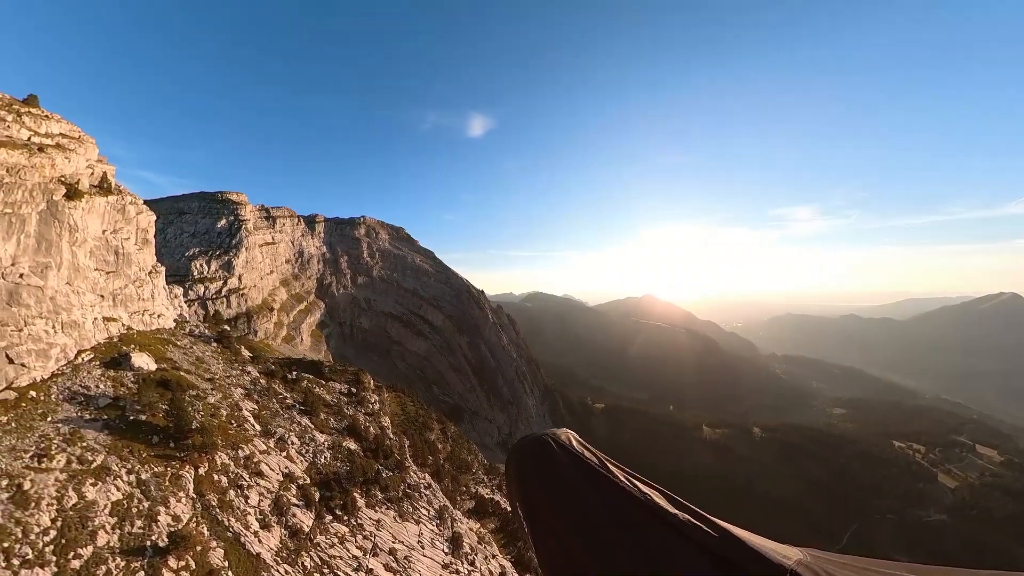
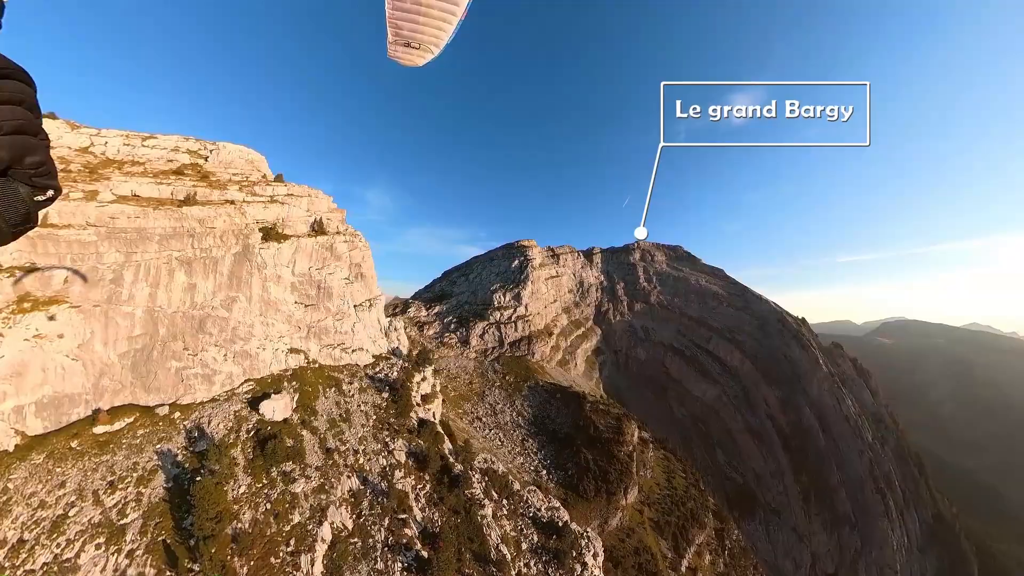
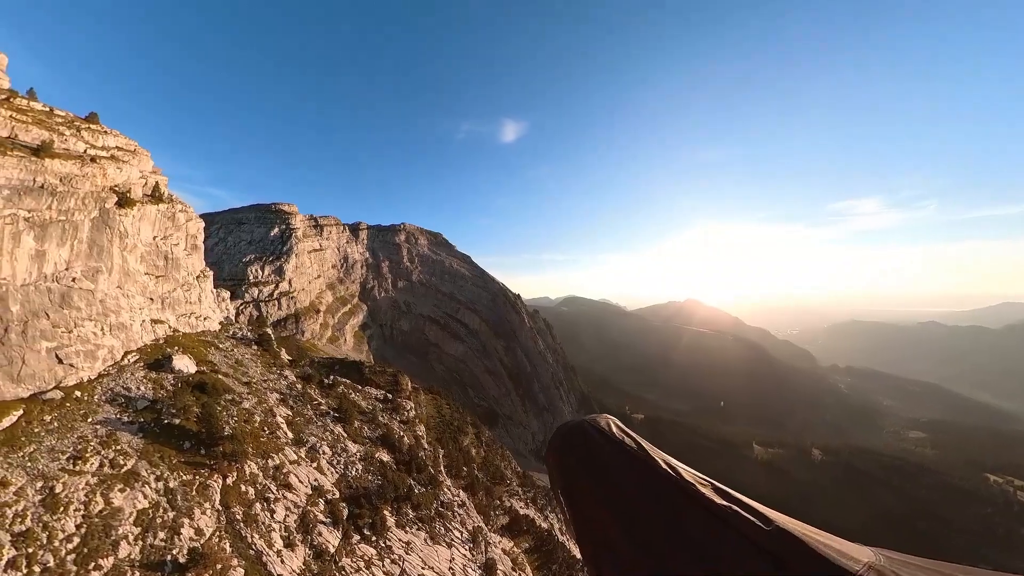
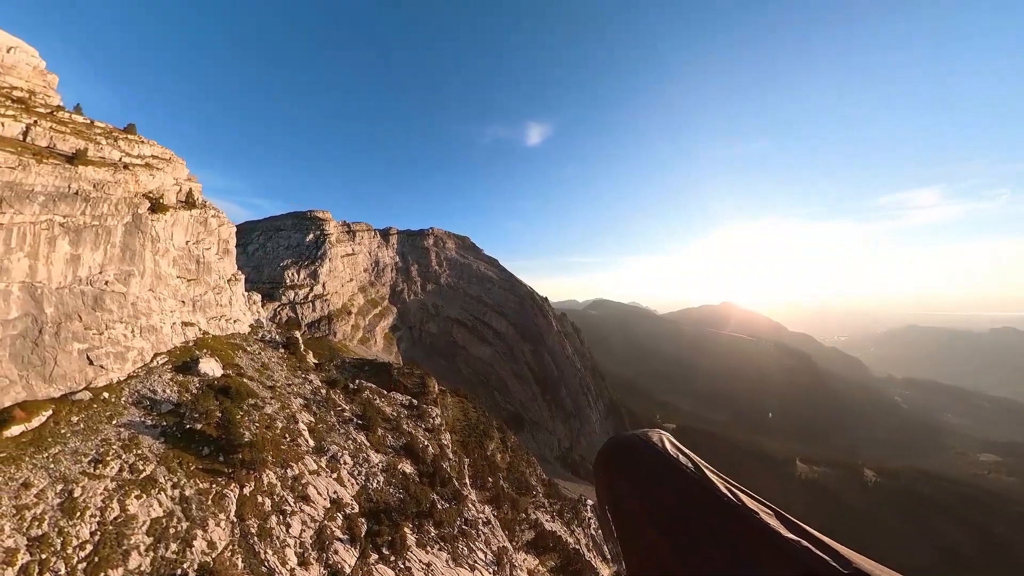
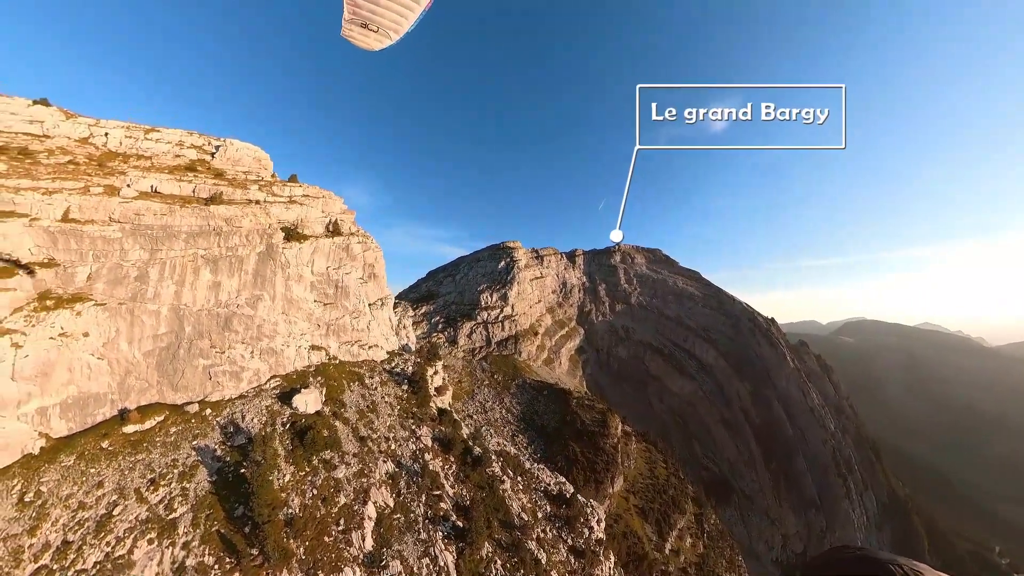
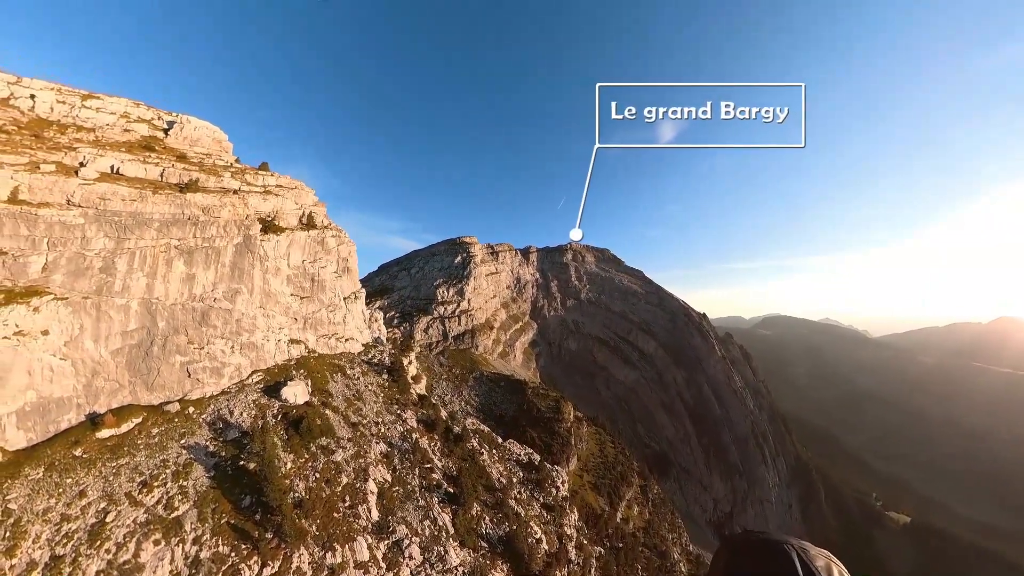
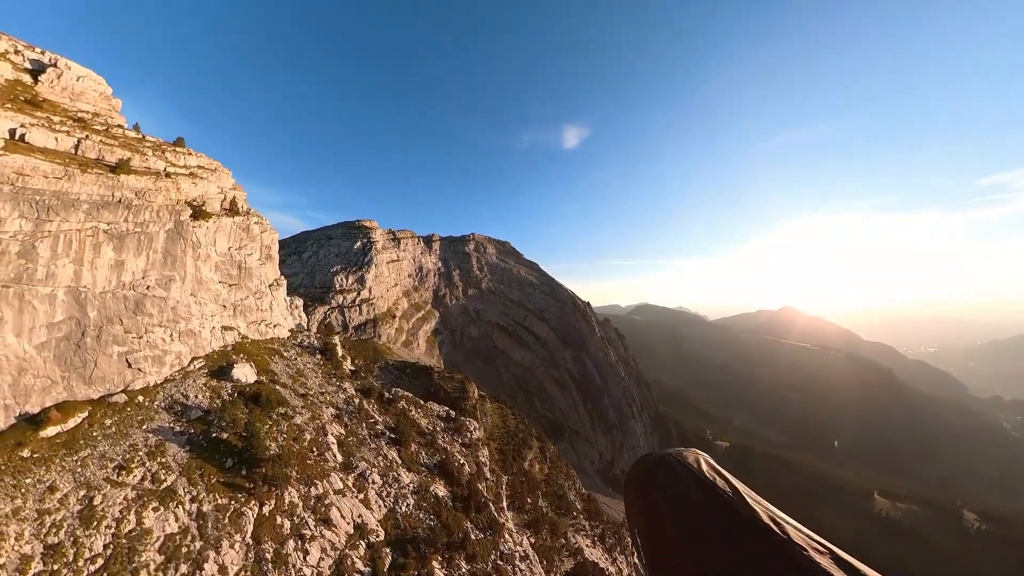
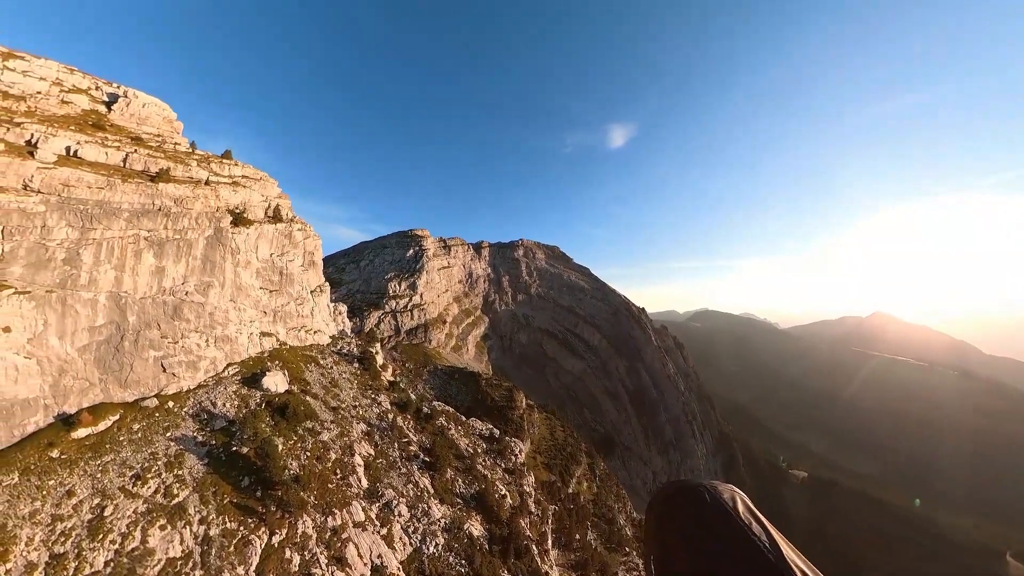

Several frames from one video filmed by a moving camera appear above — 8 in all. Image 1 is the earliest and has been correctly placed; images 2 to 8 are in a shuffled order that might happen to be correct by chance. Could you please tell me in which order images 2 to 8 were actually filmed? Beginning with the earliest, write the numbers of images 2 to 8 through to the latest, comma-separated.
3, 4, 7, 8, 6, 5, 2
